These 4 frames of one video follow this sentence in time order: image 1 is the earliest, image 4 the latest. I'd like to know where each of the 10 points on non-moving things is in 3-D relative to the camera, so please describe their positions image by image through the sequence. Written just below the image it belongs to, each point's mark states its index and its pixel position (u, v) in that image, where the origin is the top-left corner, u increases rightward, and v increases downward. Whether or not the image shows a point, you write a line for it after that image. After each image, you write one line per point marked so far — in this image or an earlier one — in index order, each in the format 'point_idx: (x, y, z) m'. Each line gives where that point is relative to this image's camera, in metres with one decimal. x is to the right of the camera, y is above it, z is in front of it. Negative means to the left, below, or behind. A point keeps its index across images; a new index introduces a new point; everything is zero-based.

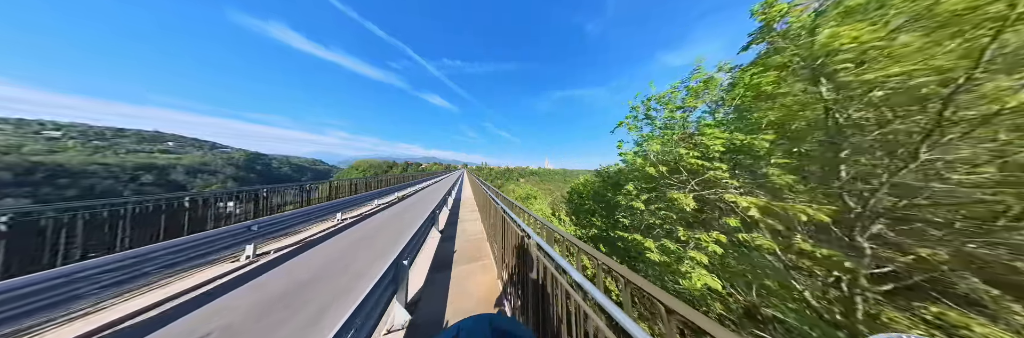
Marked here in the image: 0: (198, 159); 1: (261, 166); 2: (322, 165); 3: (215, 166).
0: (-21.3, +0.7, +9.8) m
1: (-21.9, +0.3, +12.6) m
2: (-24.0, +0.5, +18.2) m
3: (-21.0, +0.2, +10.2) m
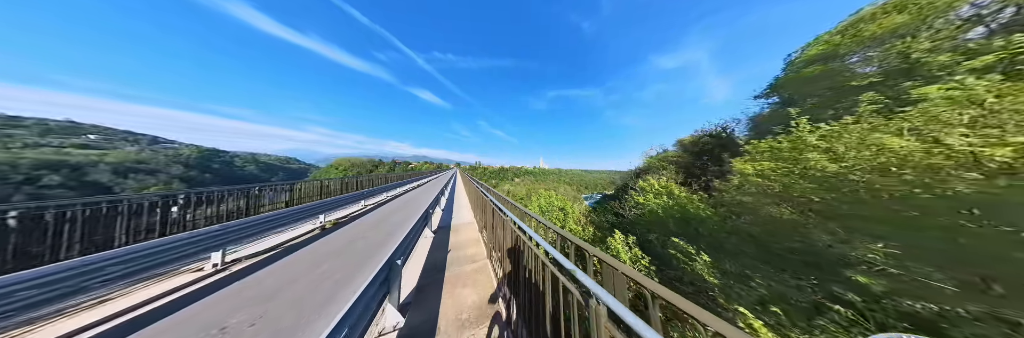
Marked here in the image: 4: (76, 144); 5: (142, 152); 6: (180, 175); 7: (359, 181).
0: (-21.5, +0.7, +8.2) m
1: (-22.2, +0.4, +11.0) m
2: (-24.5, +0.6, +16.5) m
3: (-21.1, +0.3, +8.6) m
4: (-22.1, +1.3, +7.3) m
5: (-22.4, +1.1, +8.8) m
6: (-20.7, -0.4, +9.0) m
7: (-20.8, -1.6, +19.6) m
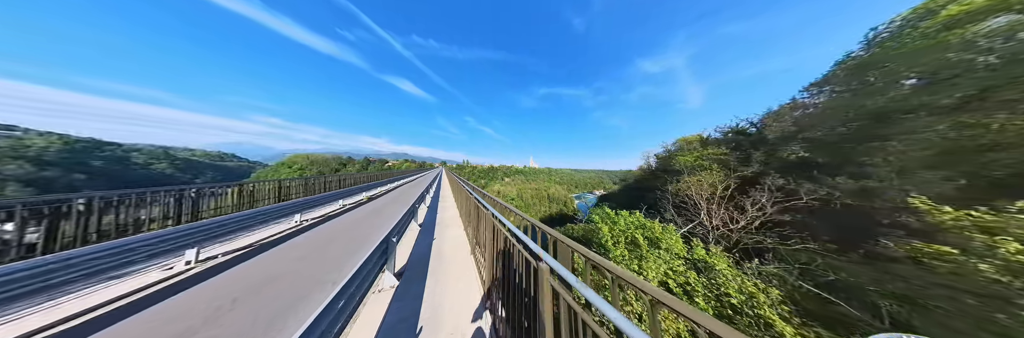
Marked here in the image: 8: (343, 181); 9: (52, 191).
0: (-21.6, +0.8, +5.2) m
1: (-22.5, +0.5, +8.0) m
2: (-25.3, +0.8, +13.3) m
3: (-21.3, +0.4, +5.7) m
4: (-22.1, +1.4, +4.4) m
5: (-22.5, +1.1, +5.8) m
6: (-20.9, -0.3, +6.2) m
7: (-21.8, -1.4, +16.7) m
8: (-22.4, -1.6, +19.1) m
9: (-20.6, -0.9, +6.6) m
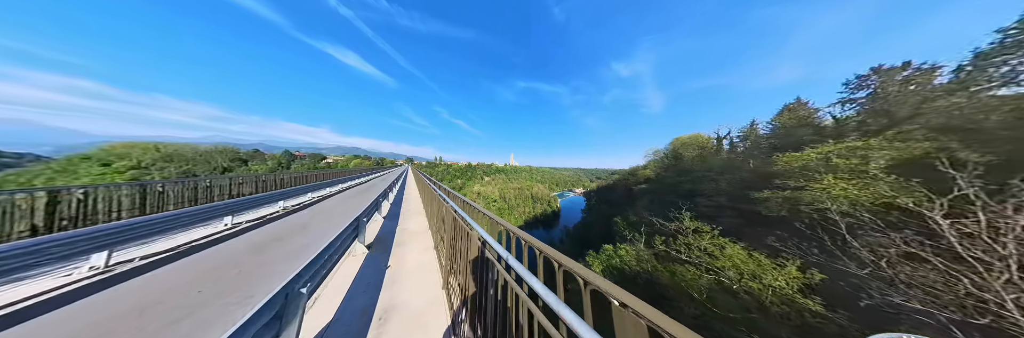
0: (-20.8, +0.8, -0.6) m
1: (-22.2, +0.5, +1.9) m
2: (-25.9, +0.8, +6.7) m
3: (-20.6, +0.3, -0.1) m
4: (-21.1, +1.3, -1.5) m
5: (-21.8, +1.1, -0.2) m
6: (-20.3, -0.3, +0.5) m
7: (-23.0, -1.3, +10.7) m
8: (-24.0, -1.4, +13.0) m
9: (-20.0, -0.9, +0.9) m
